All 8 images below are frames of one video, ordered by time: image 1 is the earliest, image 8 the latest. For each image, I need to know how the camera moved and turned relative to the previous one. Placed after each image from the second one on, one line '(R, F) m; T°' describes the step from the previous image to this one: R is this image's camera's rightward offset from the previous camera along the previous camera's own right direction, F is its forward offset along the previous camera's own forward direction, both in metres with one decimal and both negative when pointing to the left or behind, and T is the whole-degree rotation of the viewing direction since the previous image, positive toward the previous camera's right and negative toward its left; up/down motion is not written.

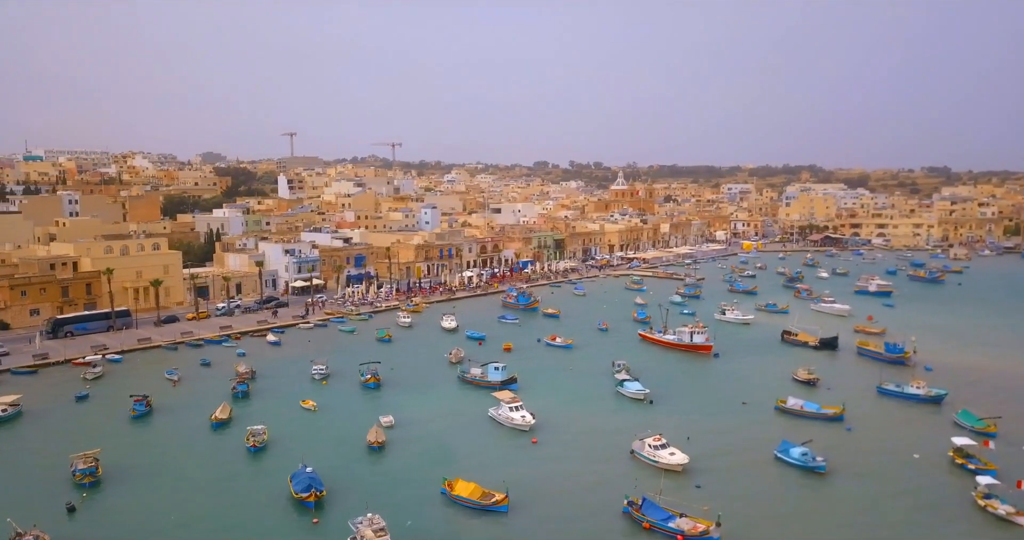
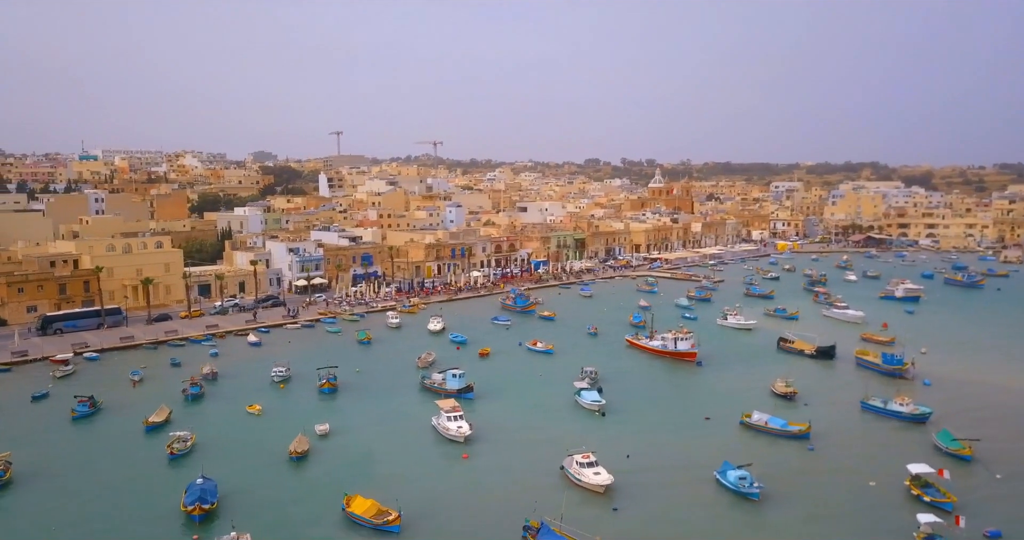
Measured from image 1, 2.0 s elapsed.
(+4.2, +1.5) m; -4°
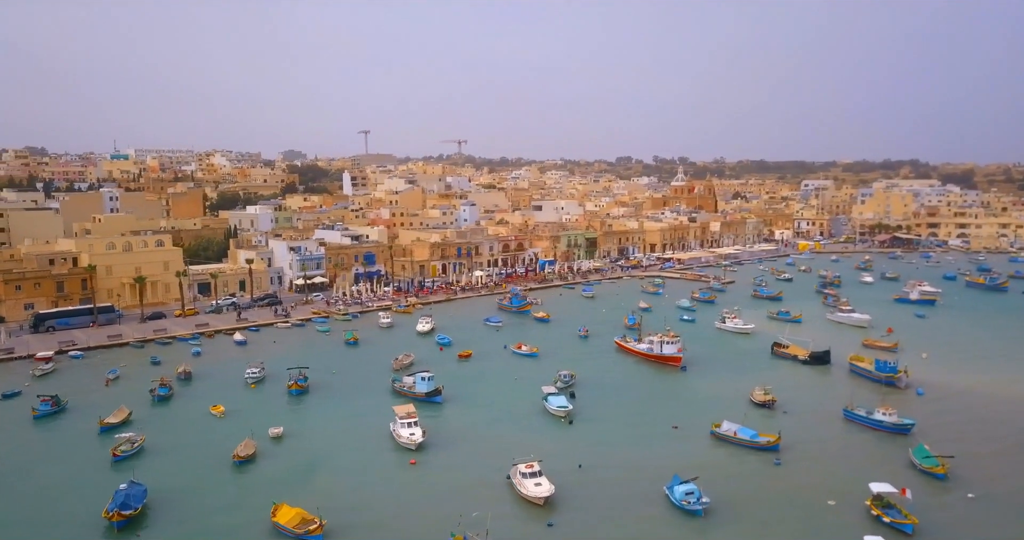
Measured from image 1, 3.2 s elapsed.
(+2.7, +0.9) m; -3°
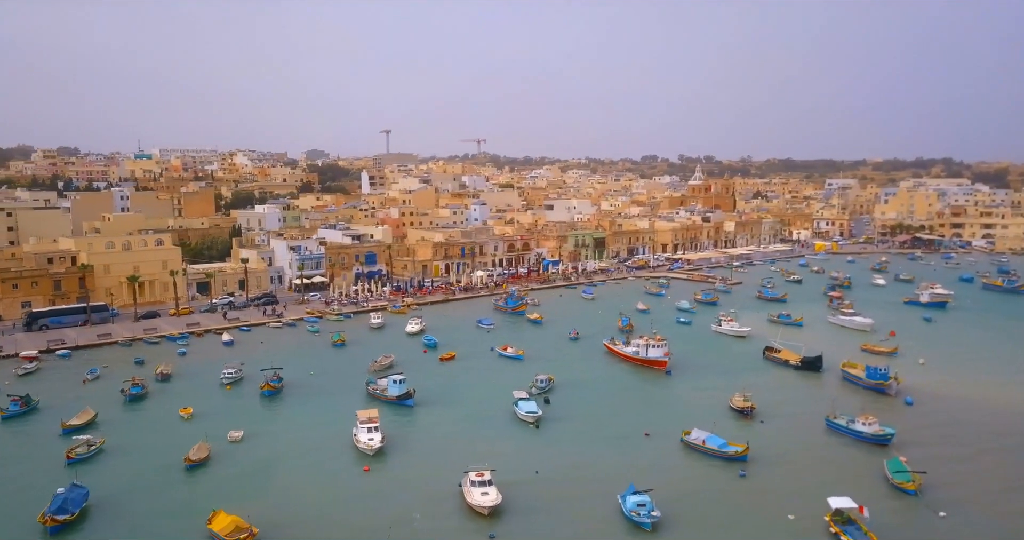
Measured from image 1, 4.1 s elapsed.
(+2.2, +0.7) m; -2°
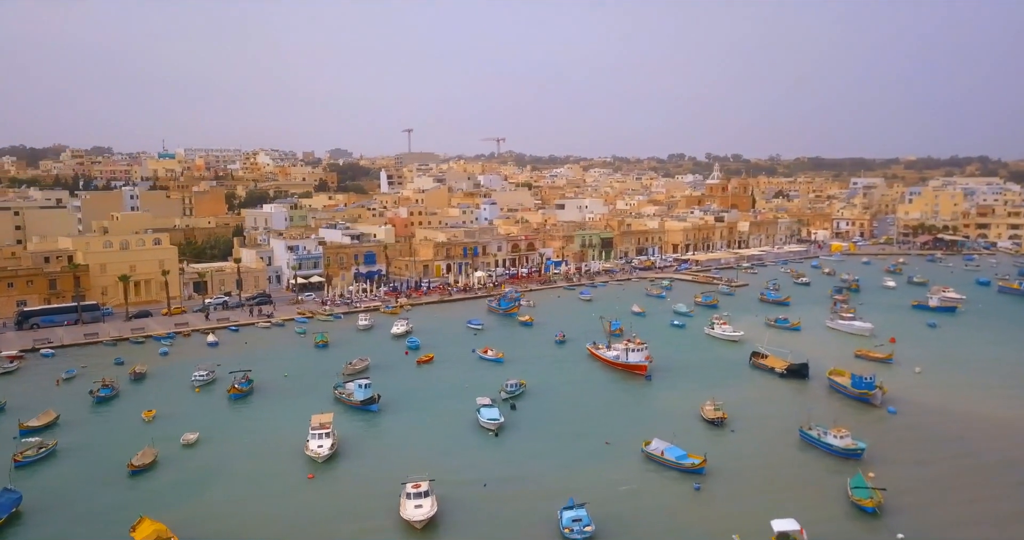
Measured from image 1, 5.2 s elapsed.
(+2.4, +0.8) m; -2°
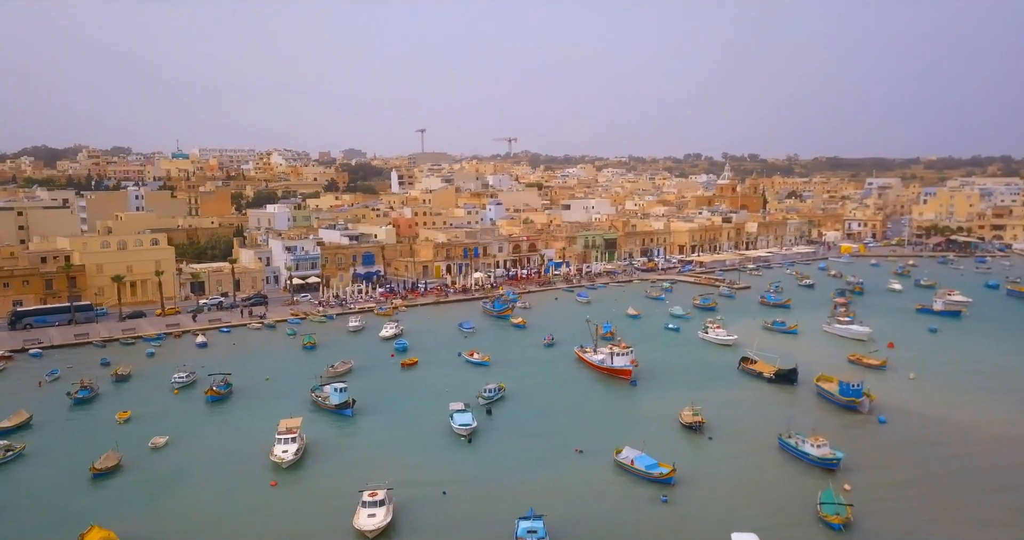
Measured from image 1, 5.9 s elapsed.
(+1.6, +0.5) m; -1°
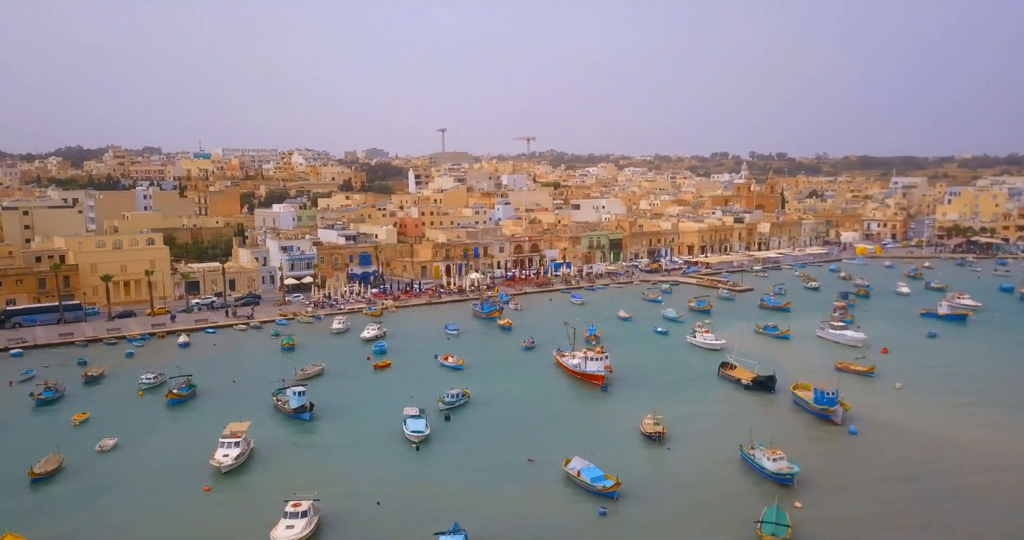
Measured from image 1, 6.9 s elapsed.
(+2.6, +0.8) m; -2°
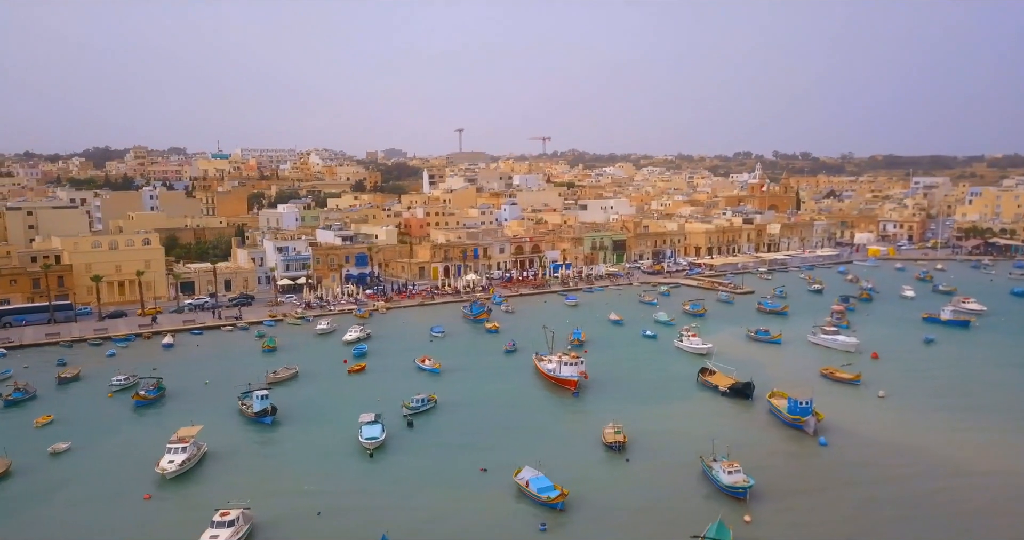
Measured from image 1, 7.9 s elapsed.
(+2.2, +0.7) m; -2°
